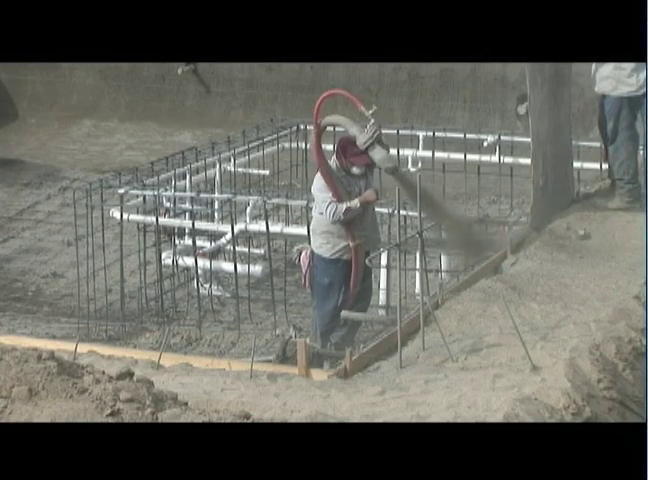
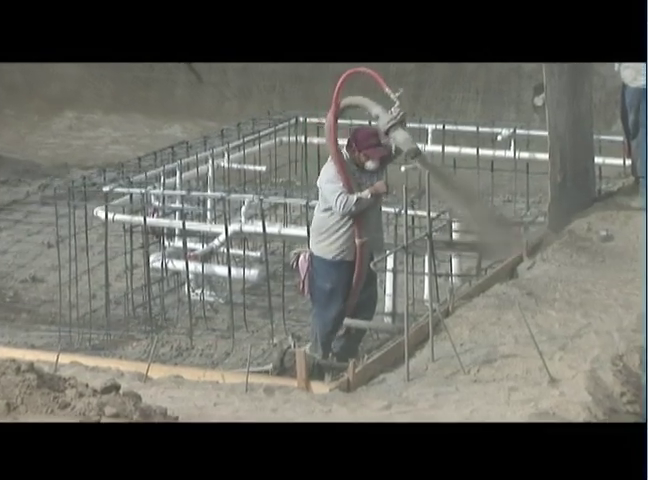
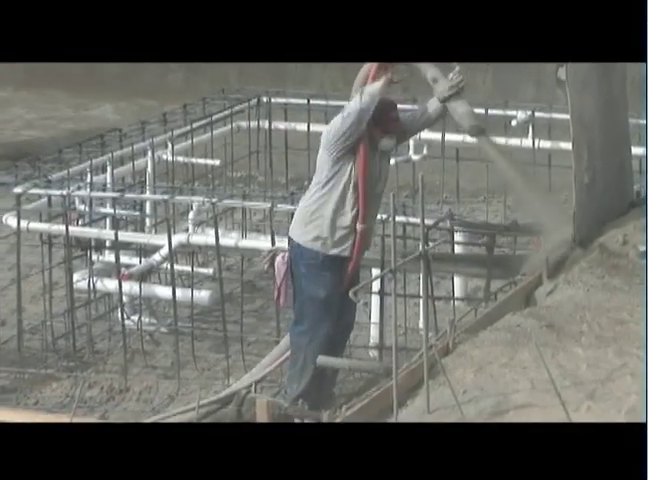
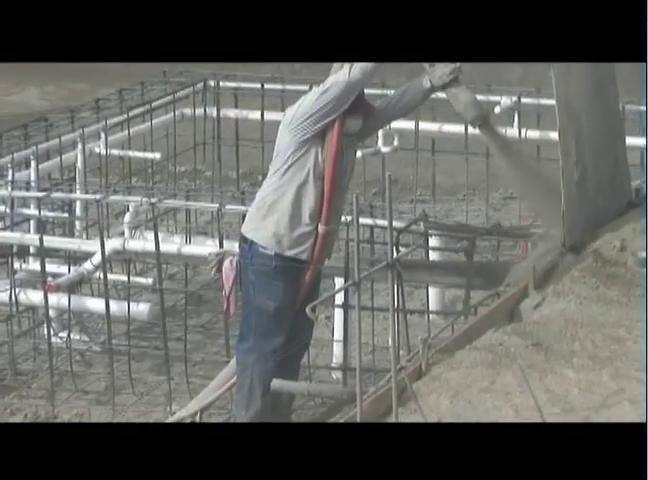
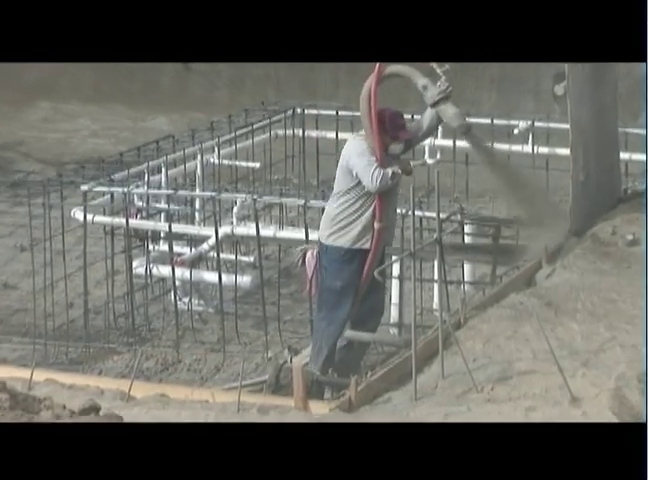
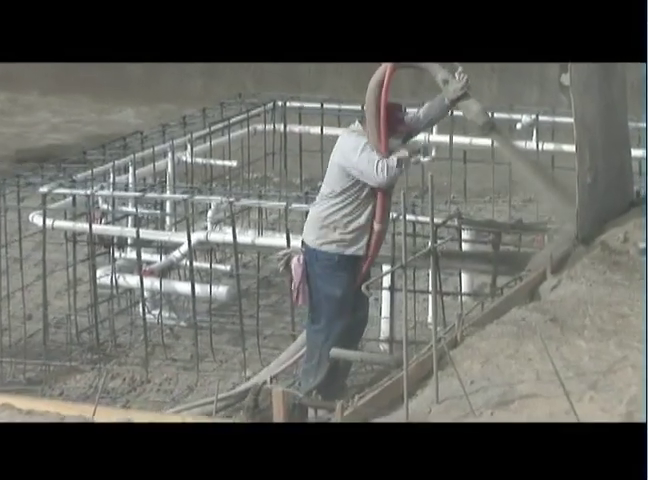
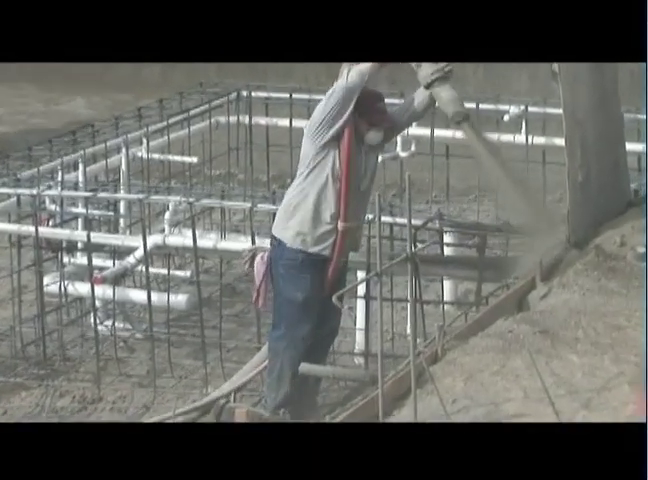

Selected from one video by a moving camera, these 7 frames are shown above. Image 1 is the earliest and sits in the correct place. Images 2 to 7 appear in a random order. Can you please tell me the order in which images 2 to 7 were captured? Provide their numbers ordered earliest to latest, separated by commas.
2, 5, 6, 3, 7, 4
